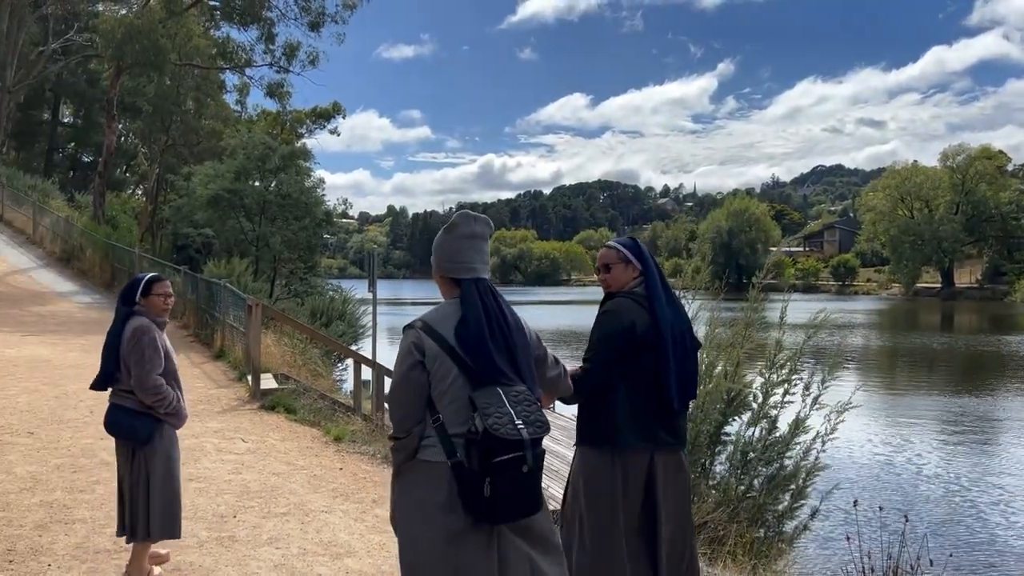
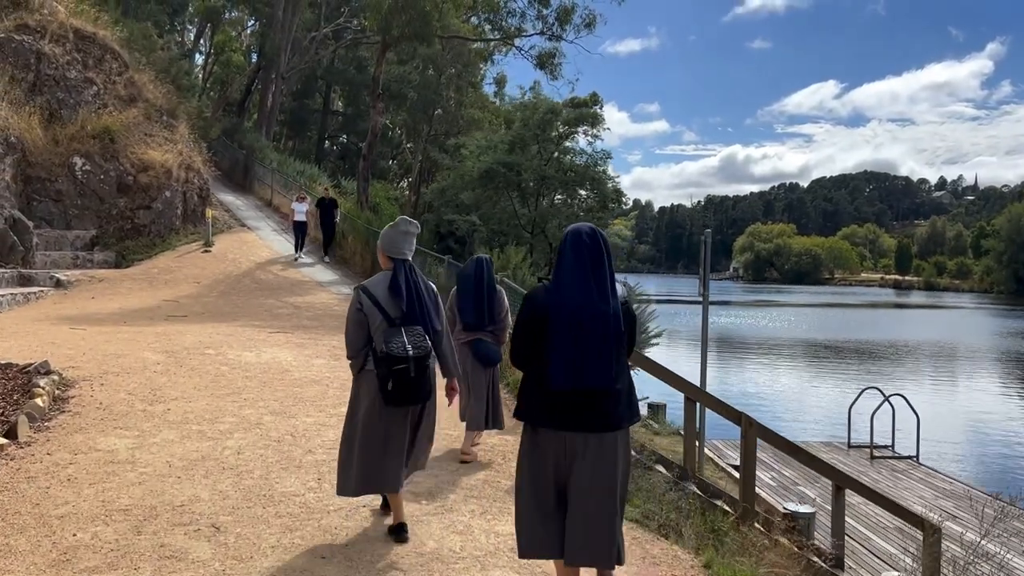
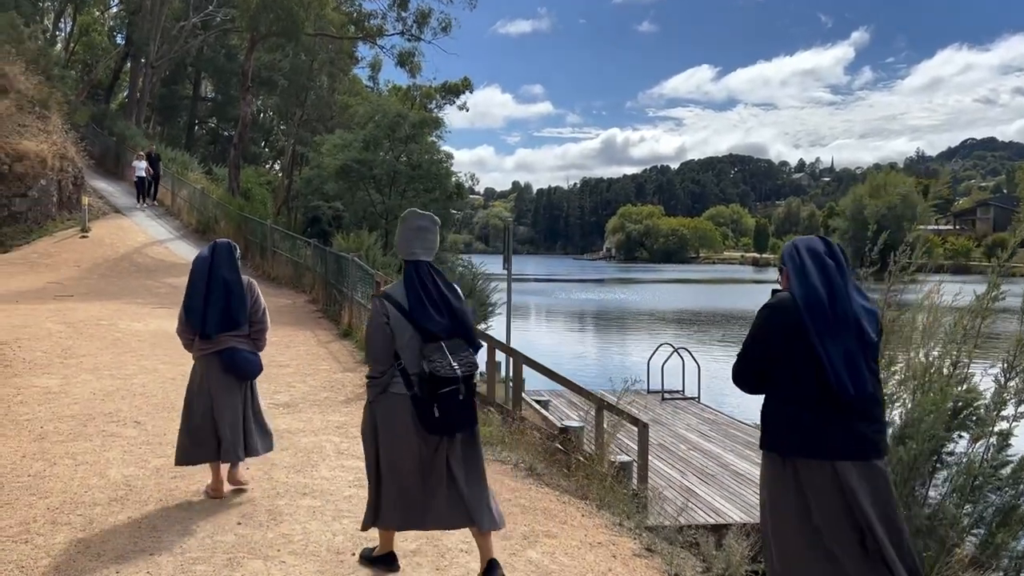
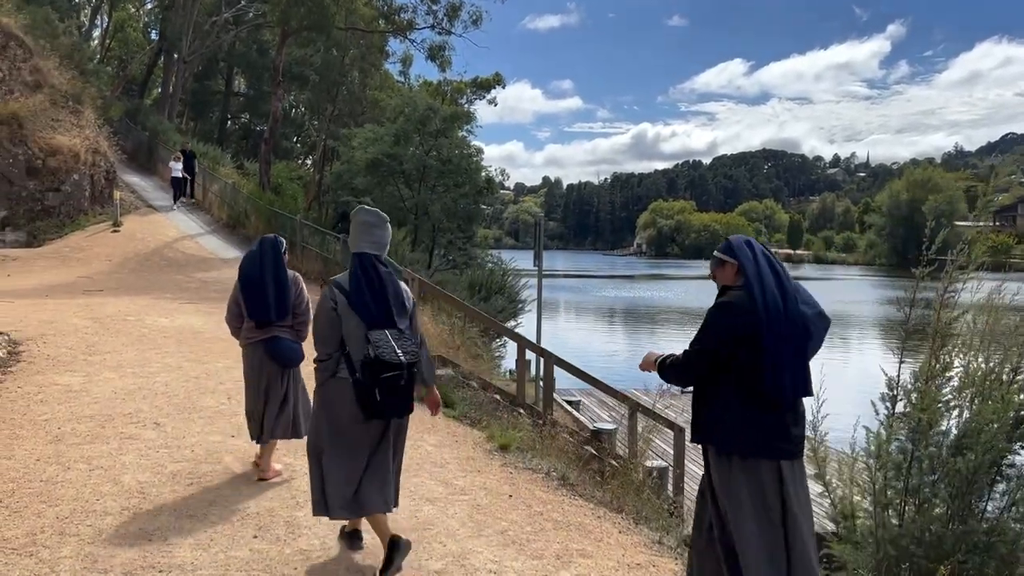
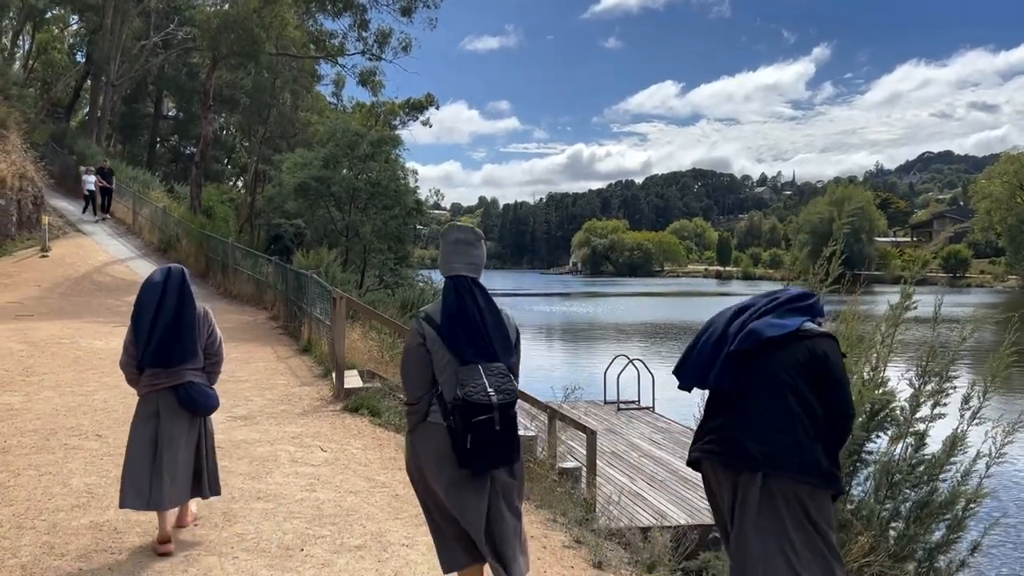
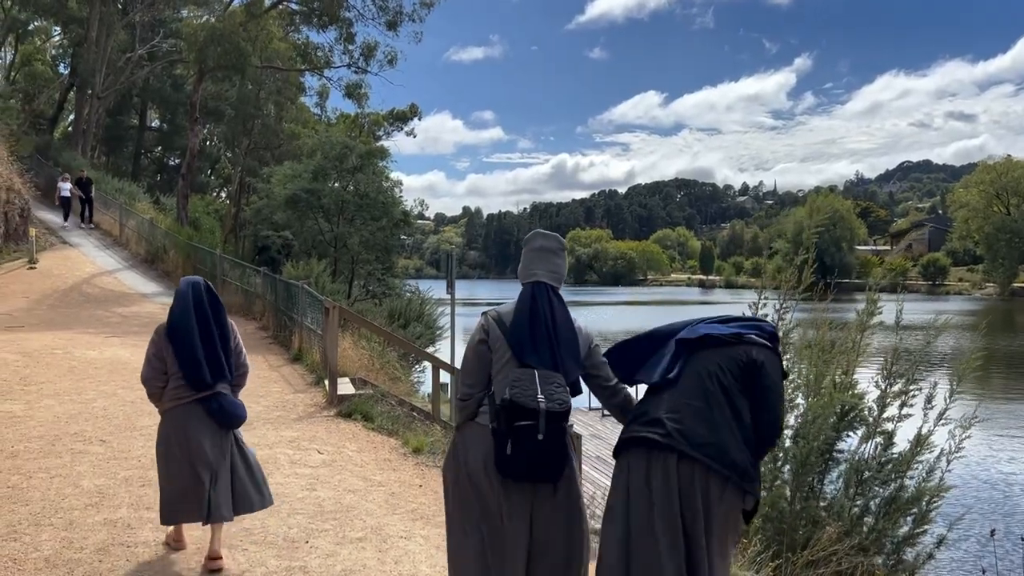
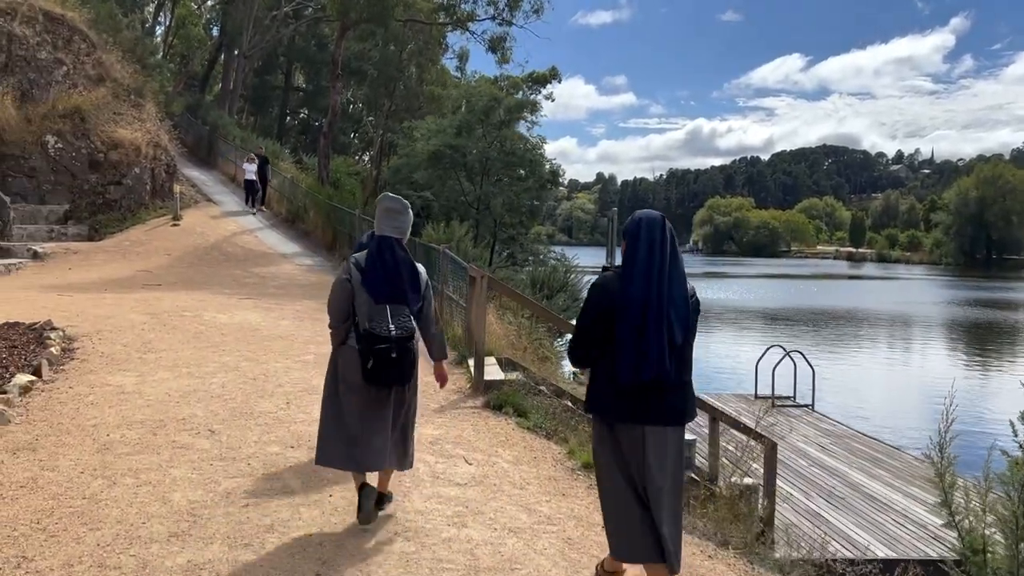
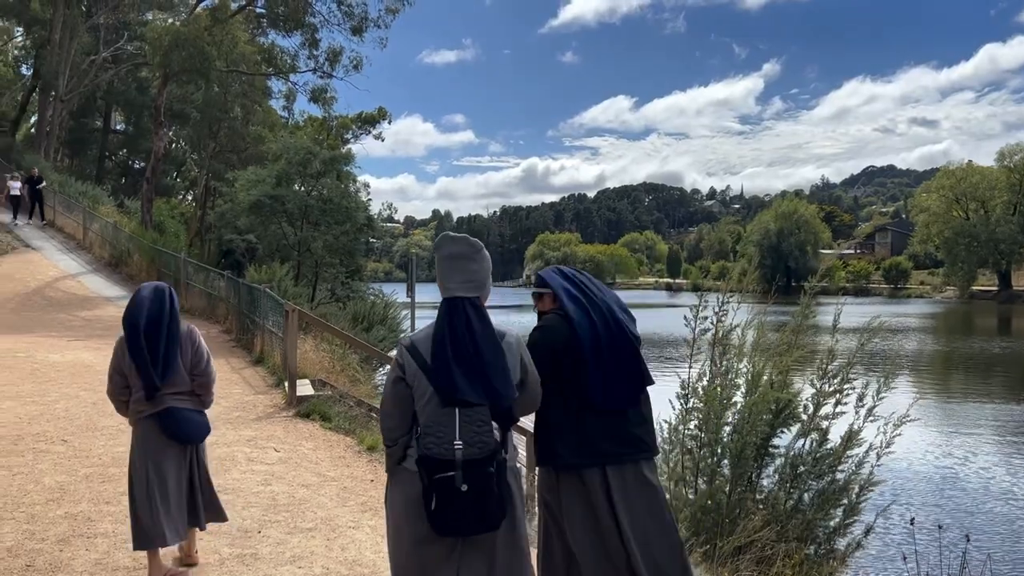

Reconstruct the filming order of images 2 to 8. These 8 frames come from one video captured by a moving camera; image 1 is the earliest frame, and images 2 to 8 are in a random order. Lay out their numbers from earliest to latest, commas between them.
8, 6, 5, 3, 4, 7, 2
